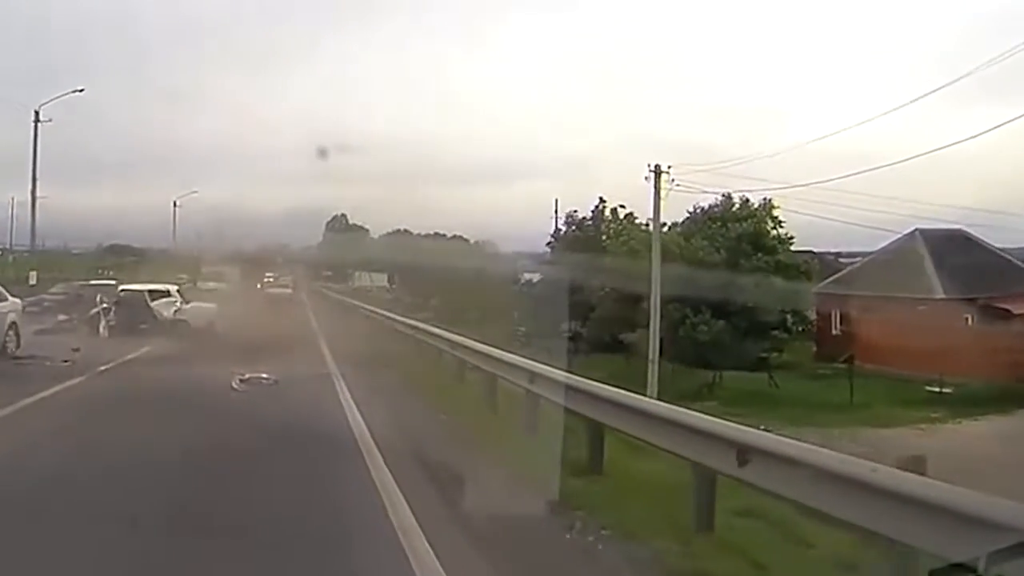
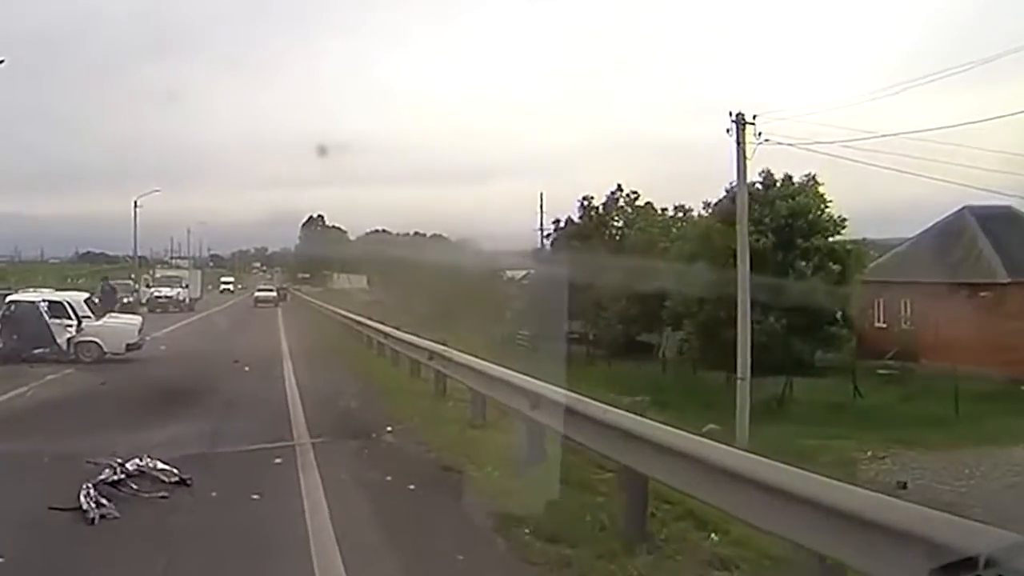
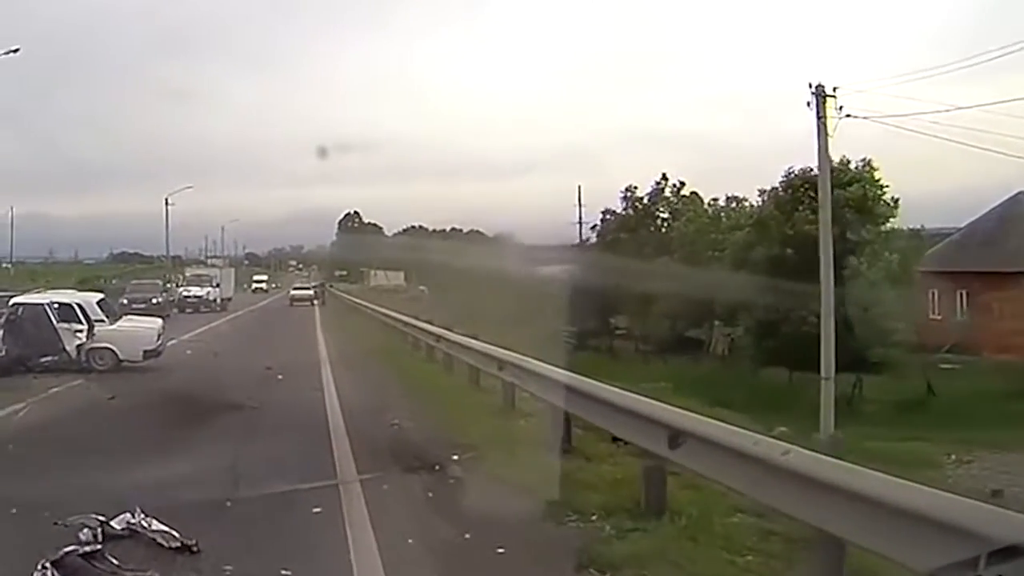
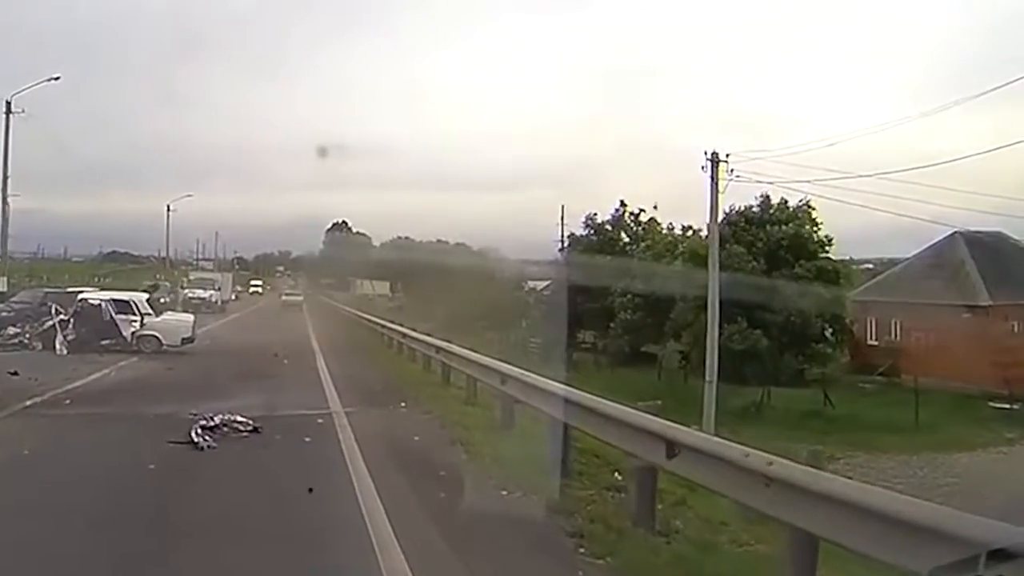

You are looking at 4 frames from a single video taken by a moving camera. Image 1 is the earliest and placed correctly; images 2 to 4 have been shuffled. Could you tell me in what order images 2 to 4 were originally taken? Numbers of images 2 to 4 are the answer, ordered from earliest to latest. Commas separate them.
4, 2, 3
